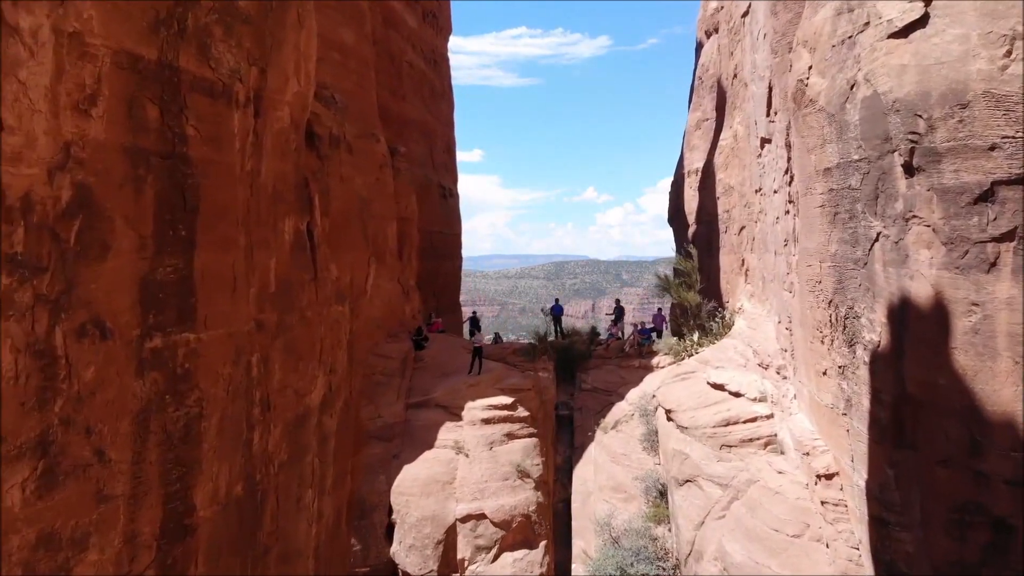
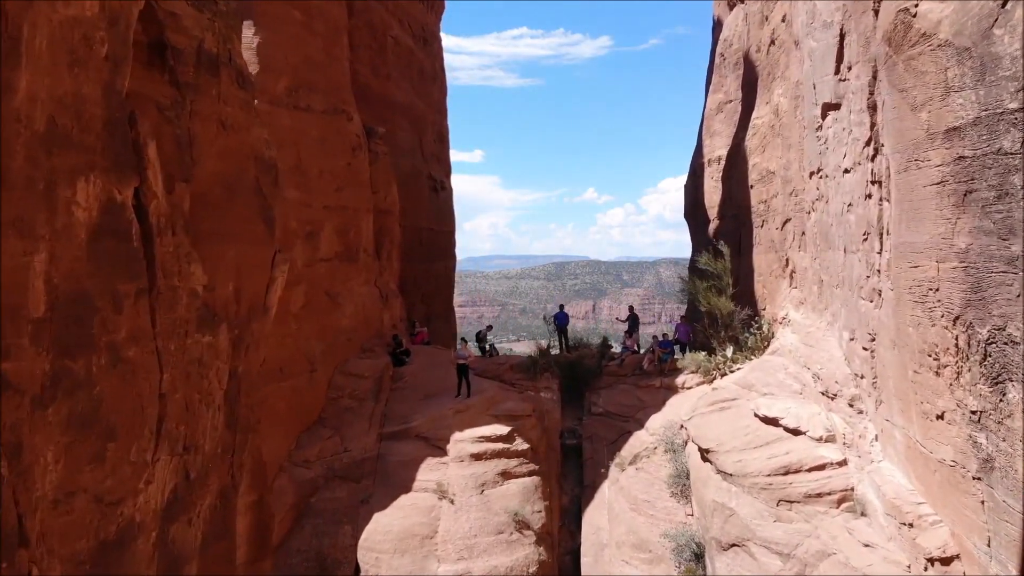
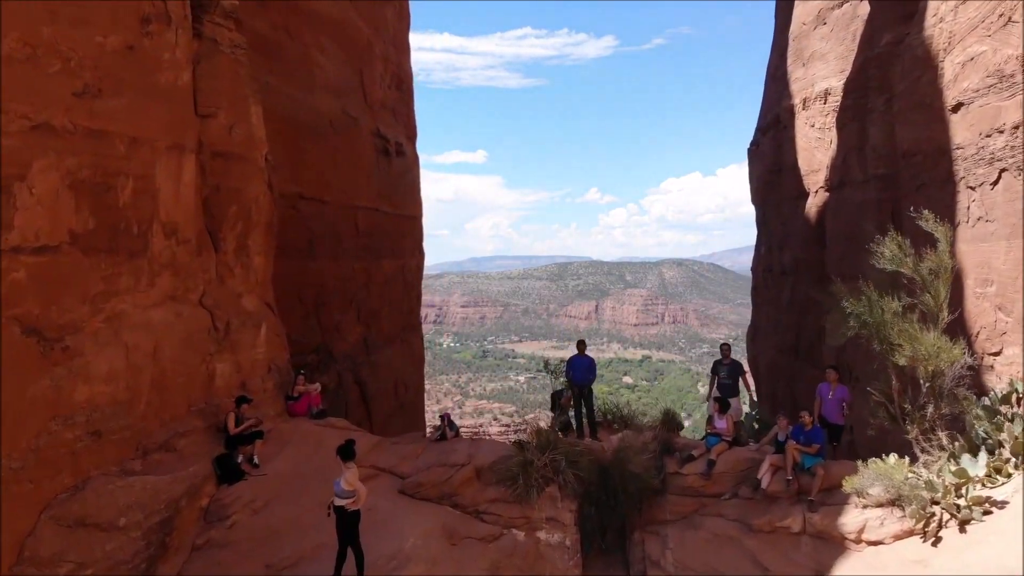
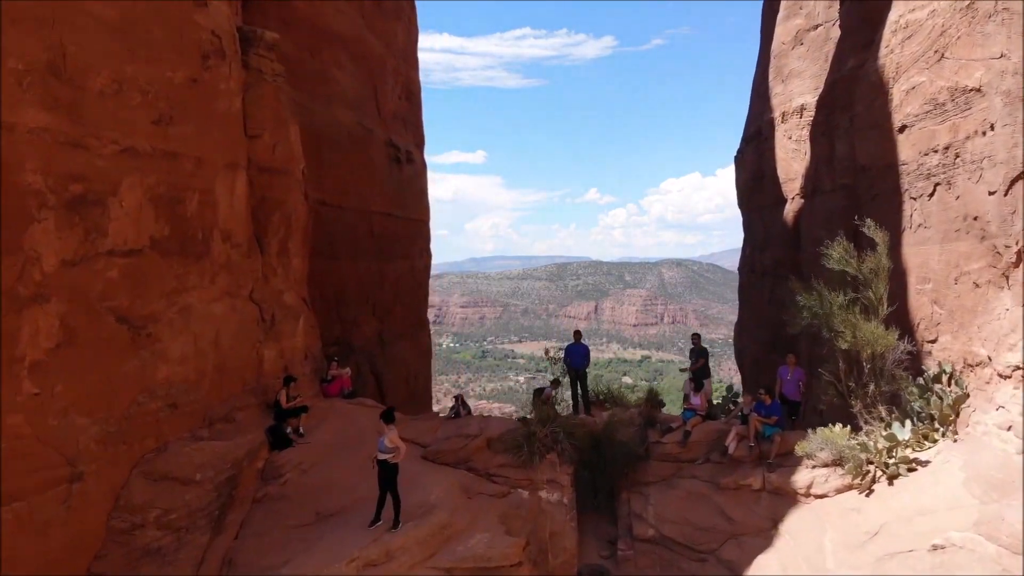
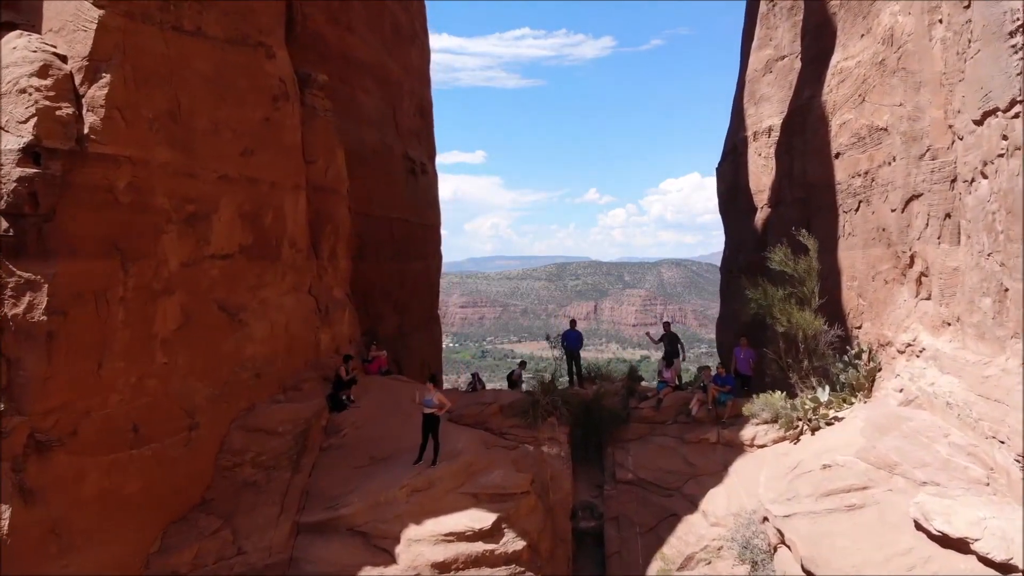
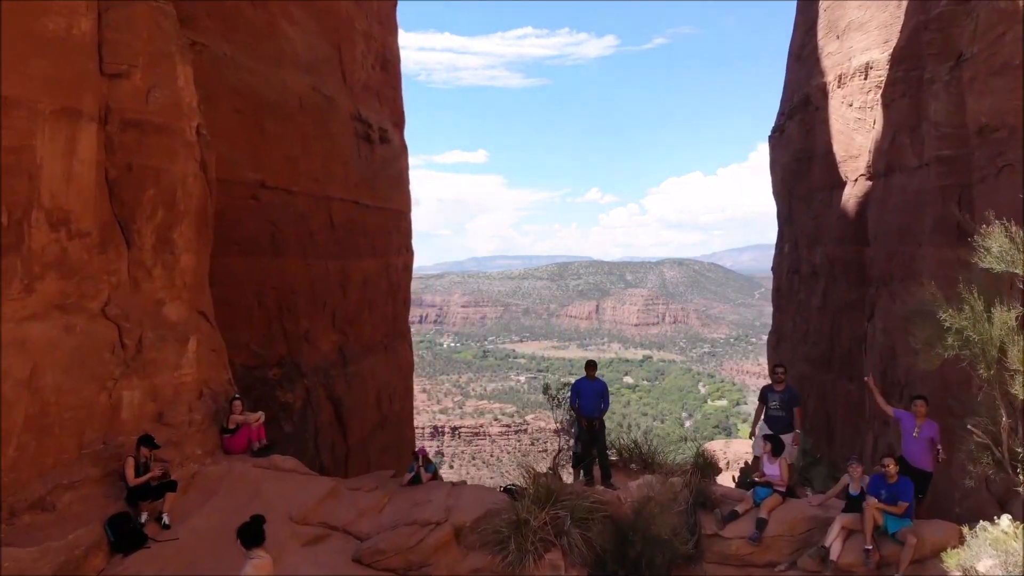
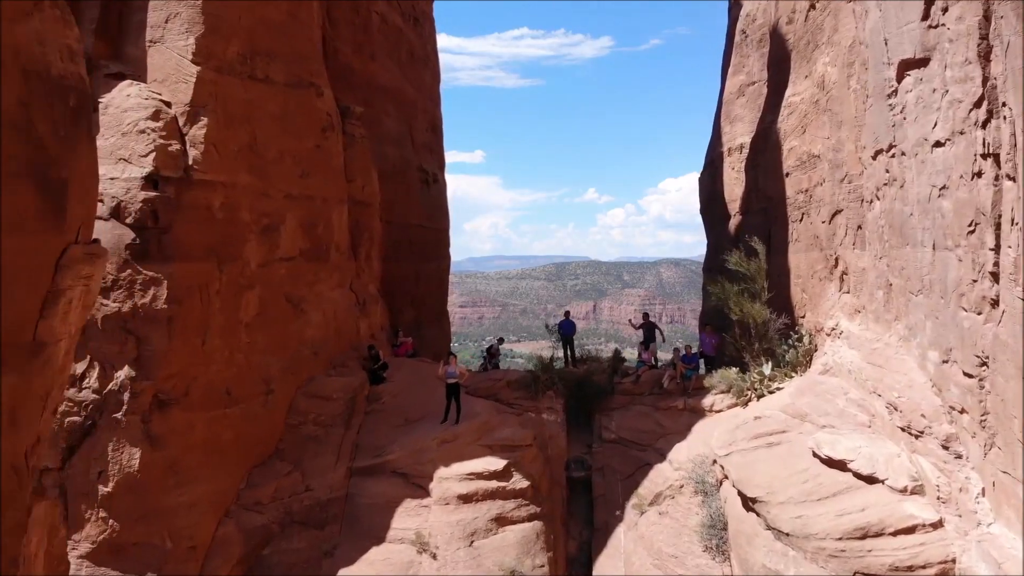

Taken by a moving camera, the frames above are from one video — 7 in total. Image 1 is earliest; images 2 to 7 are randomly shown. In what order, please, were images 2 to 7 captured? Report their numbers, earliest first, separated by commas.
2, 7, 5, 4, 3, 6
